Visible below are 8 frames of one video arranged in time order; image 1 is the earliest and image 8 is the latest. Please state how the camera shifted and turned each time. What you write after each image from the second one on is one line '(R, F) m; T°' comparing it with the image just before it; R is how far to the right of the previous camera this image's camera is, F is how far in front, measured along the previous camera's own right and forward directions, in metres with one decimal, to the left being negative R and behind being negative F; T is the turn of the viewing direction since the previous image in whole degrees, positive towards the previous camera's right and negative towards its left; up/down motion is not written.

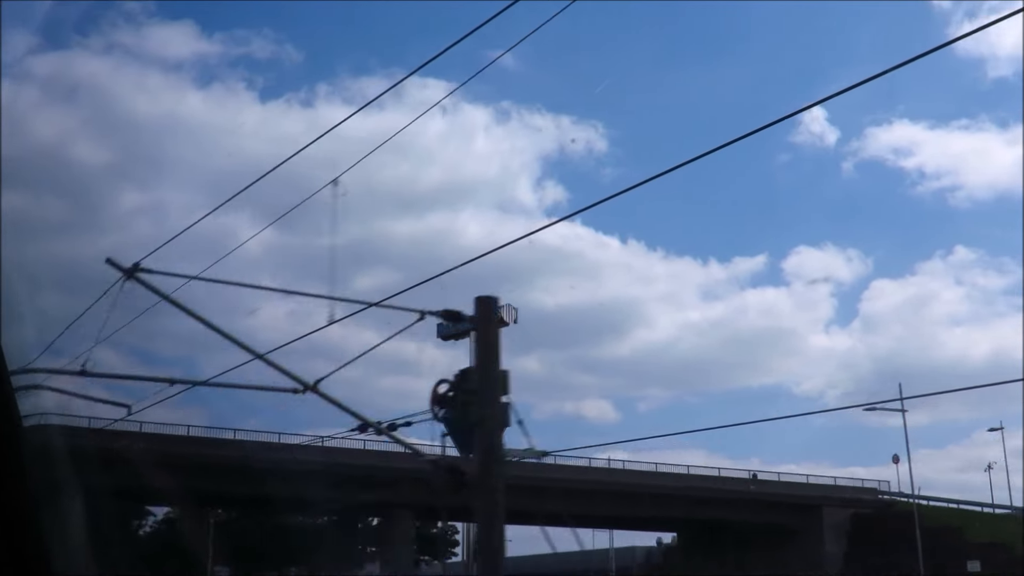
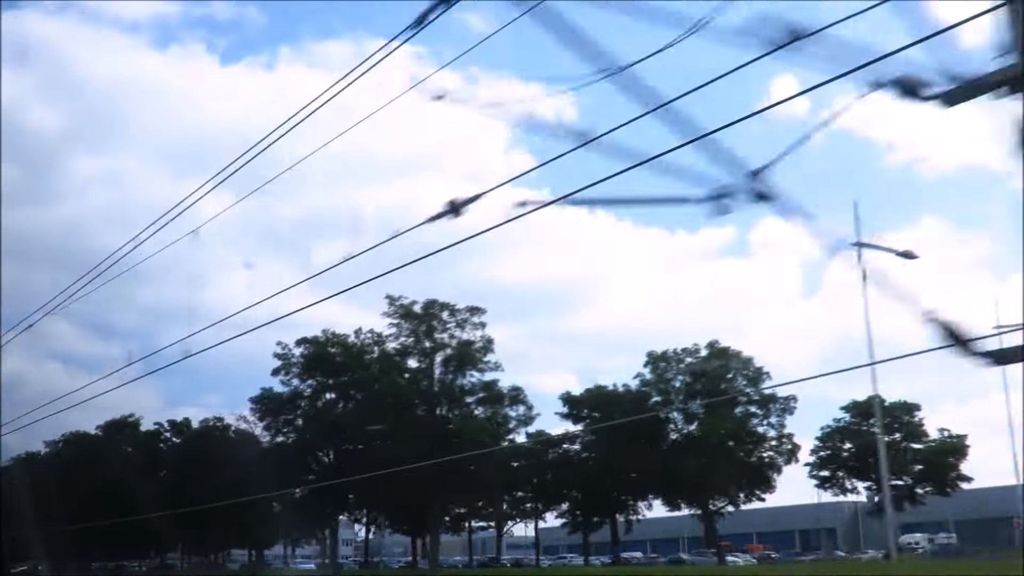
(-4.8, +8.1) m; +2°
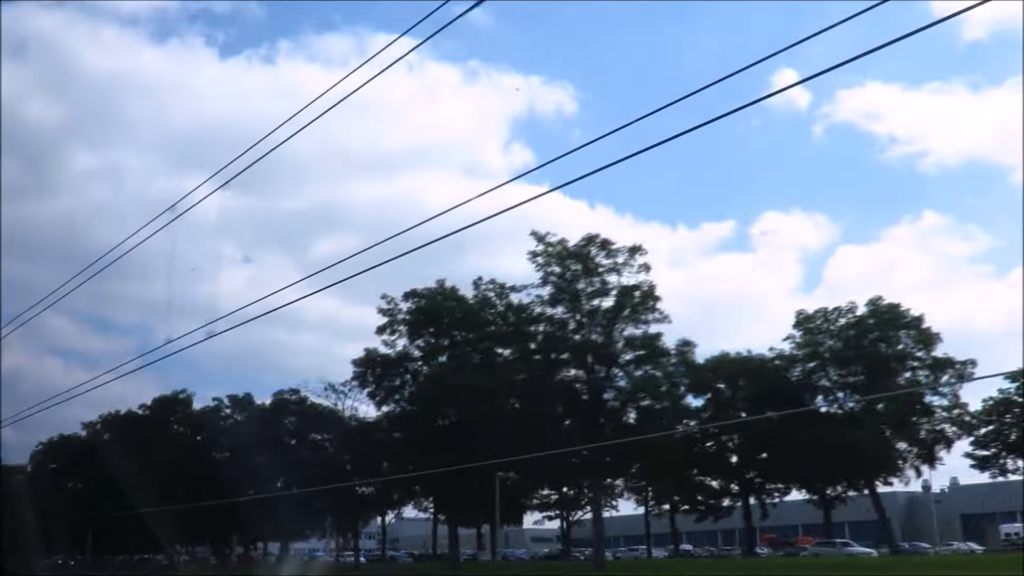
(-0.9, +1.3) m; 0°
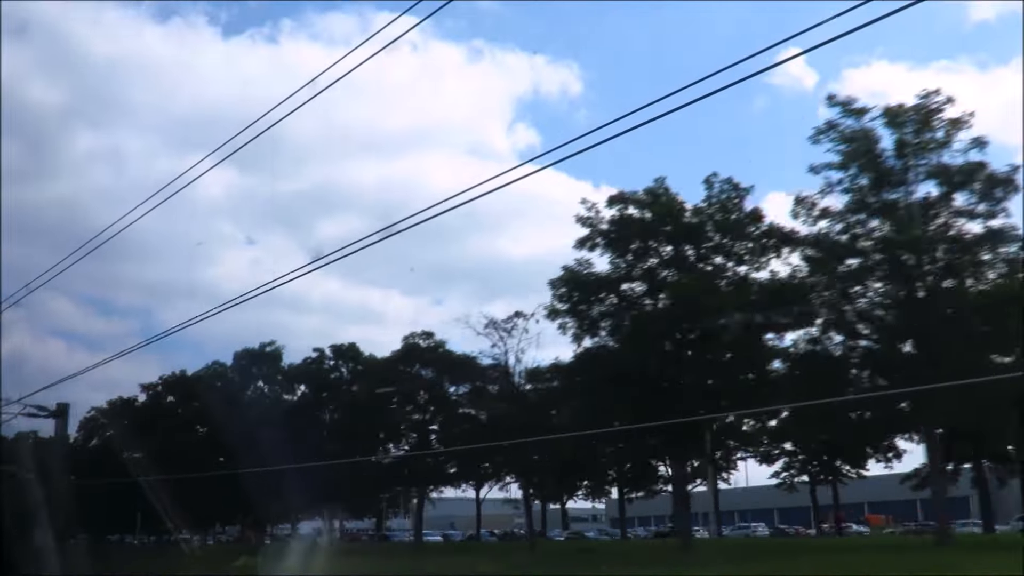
(-1.4, +2.5) m; 0°
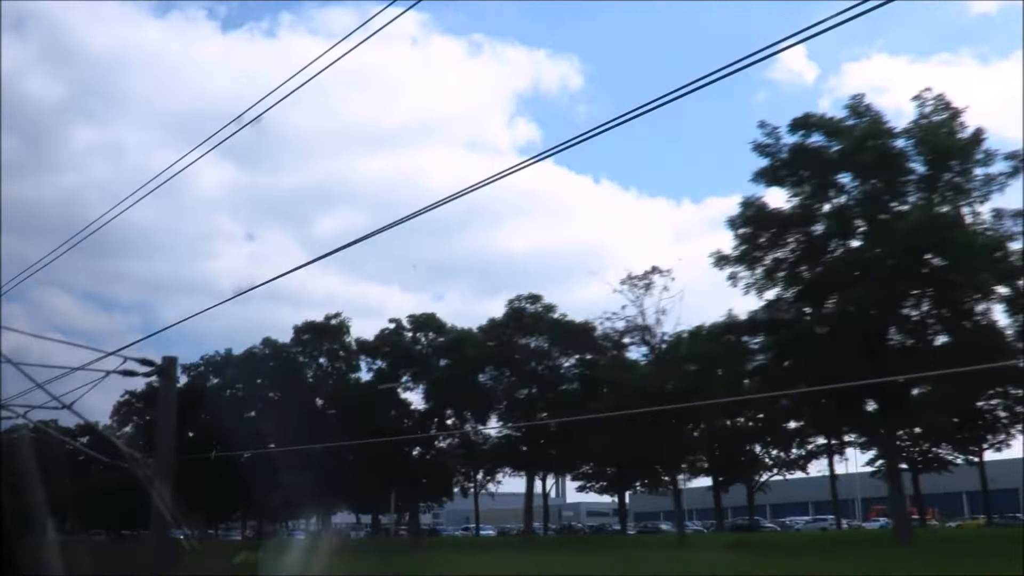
(-1.0, +1.5) m; 0°
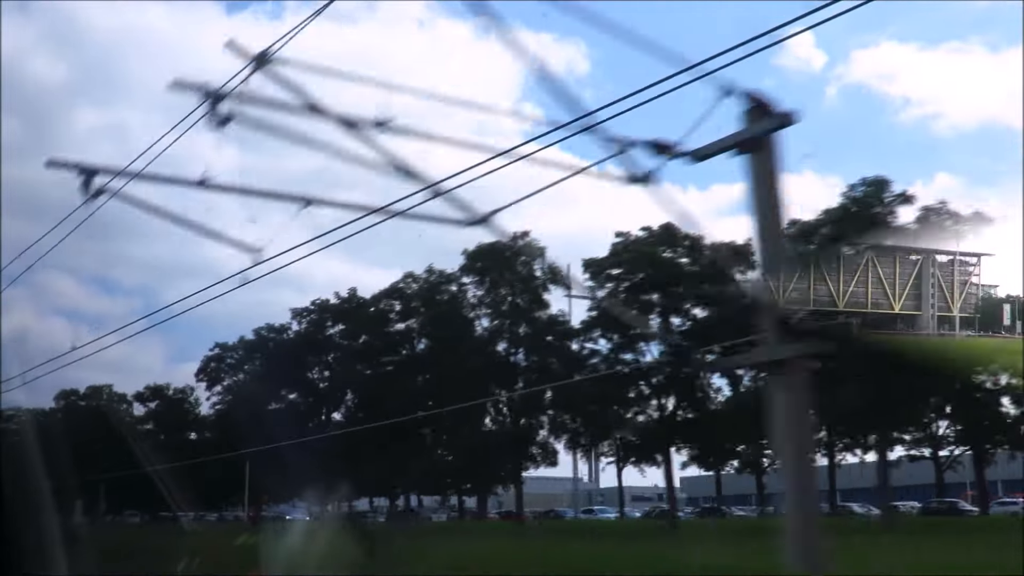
(-2.0, +3.1) m; 0°
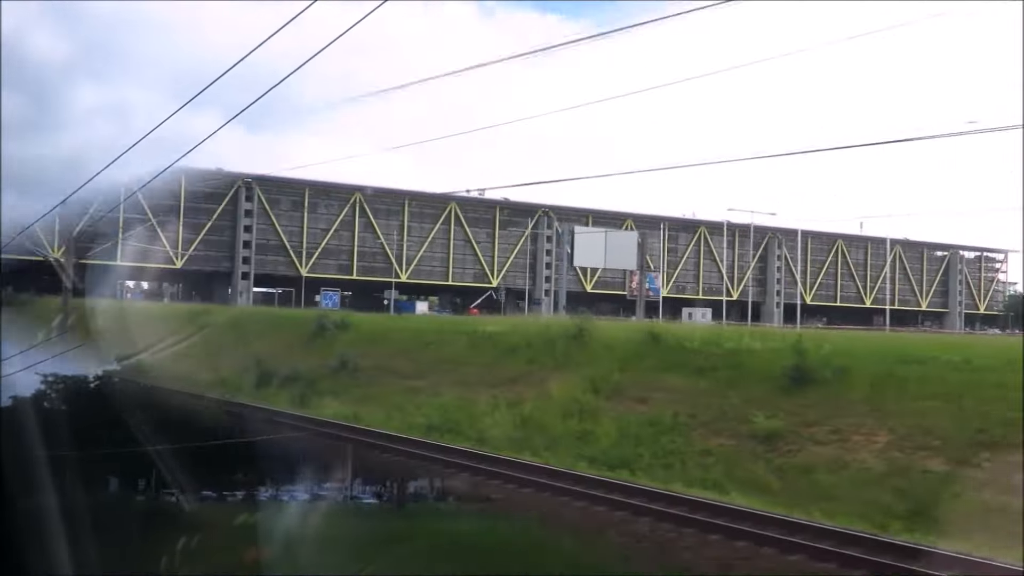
(-0.7, +3.0) m; 0°
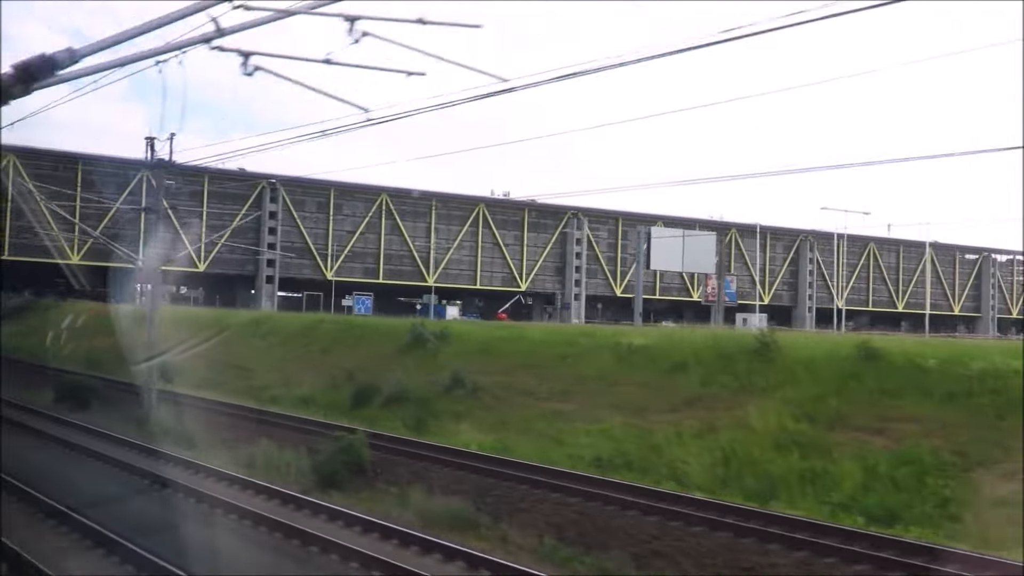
(-1.2, +2.0) m; 0°
